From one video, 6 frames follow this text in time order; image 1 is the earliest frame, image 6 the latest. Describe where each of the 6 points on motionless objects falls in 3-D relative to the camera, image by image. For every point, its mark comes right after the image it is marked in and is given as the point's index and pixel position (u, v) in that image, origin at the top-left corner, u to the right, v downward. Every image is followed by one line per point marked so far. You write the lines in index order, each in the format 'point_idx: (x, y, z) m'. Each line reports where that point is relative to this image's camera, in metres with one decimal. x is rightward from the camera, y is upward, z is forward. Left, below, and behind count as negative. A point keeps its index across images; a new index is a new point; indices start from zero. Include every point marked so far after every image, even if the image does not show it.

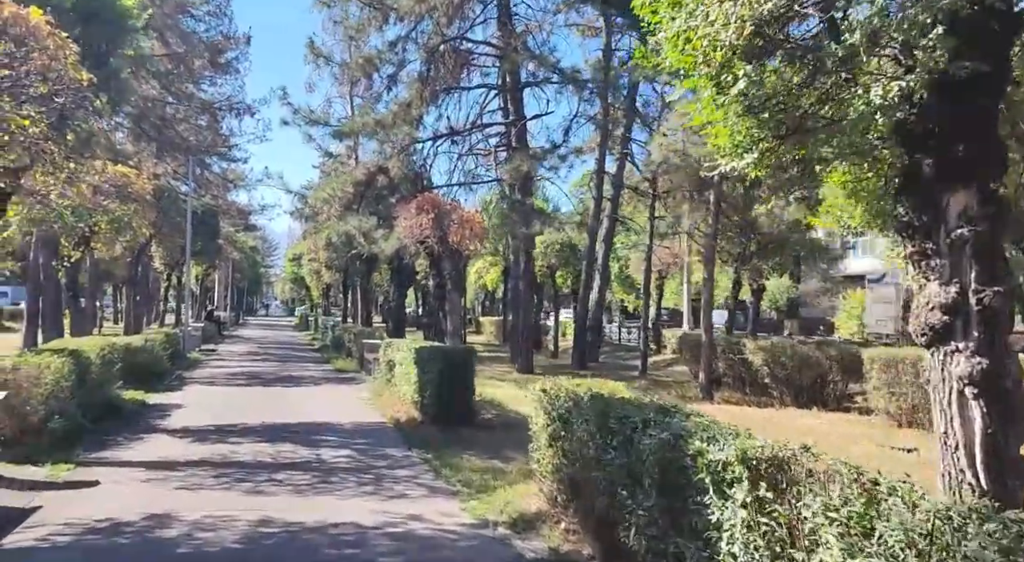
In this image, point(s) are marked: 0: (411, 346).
0: (-1.4, -0.9, +11.9) m
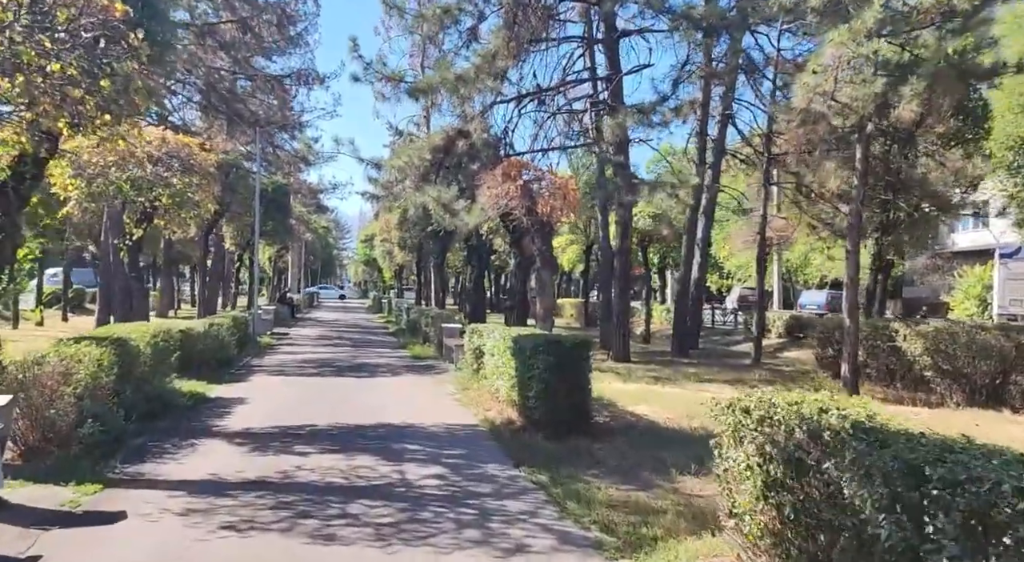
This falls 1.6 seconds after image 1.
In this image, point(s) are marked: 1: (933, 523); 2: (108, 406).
0: (-0.1, -0.6, +10.1) m
1: (+1.2, -0.7, +2.5) m
2: (-3.8, -1.2, +8.3) m
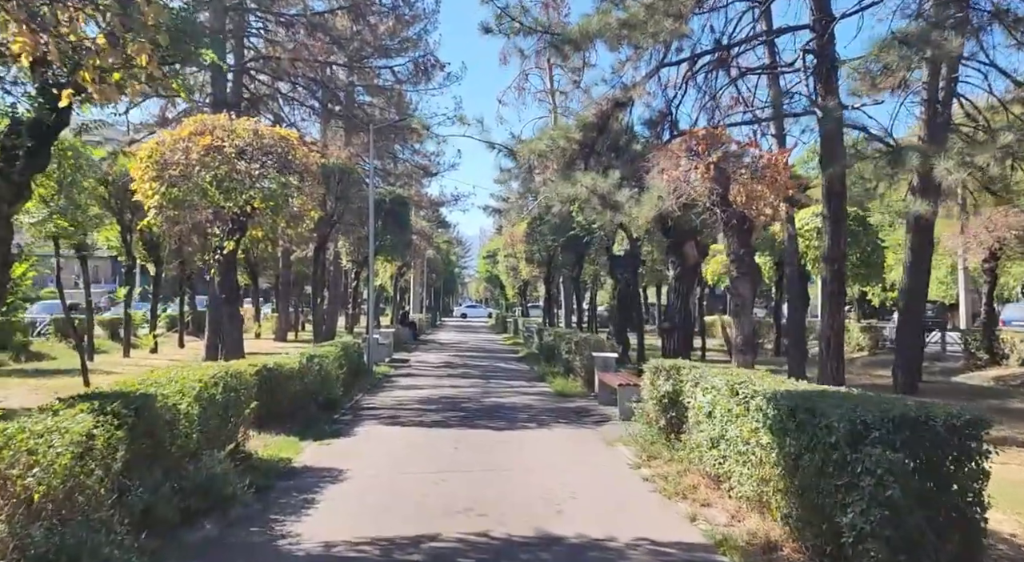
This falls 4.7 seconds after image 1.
0: (+1.6, -0.7, +6.2) m
1: (+1.8, -0.7, -1.4) m
2: (-2.3, -1.3, +5.0) m
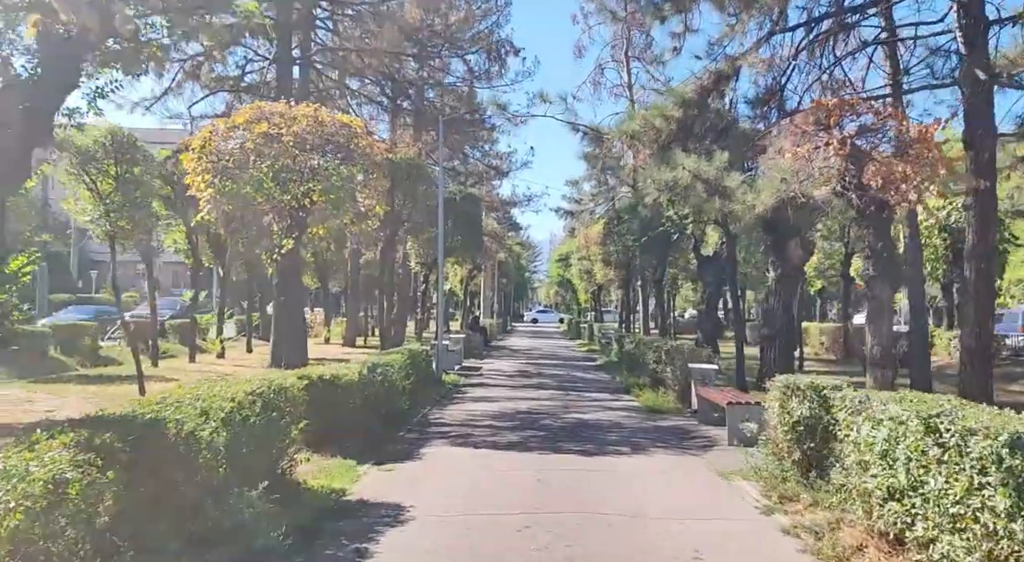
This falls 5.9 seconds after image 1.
0: (+2.2, -0.7, +4.6) m
1: (+1.8, -0.6, -3.1) m
2: (-1.8, -1.3, +3.6) m
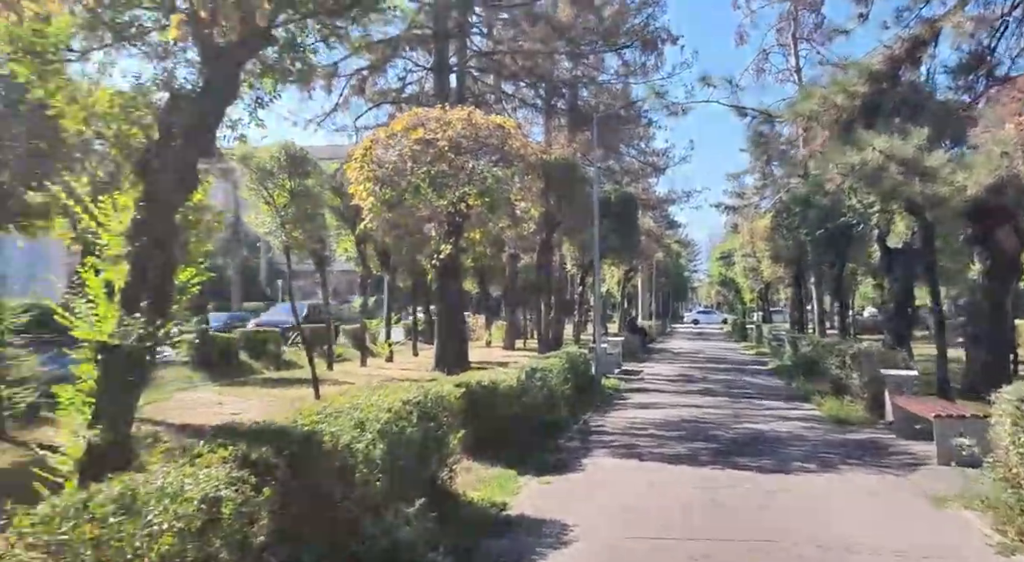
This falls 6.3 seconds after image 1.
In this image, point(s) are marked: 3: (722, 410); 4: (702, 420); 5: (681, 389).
0: (+2.9, -0.6, +3.4) m
1: (+1.3, -0.5, -4.0) m
2: (-1.2, -1.3, +3.2) m
3: (+3.4, -2.1, +14.4) m
4: (+2.7, -2.1, +13.0) m
5: (+3.6, -2.3, +19.1) m
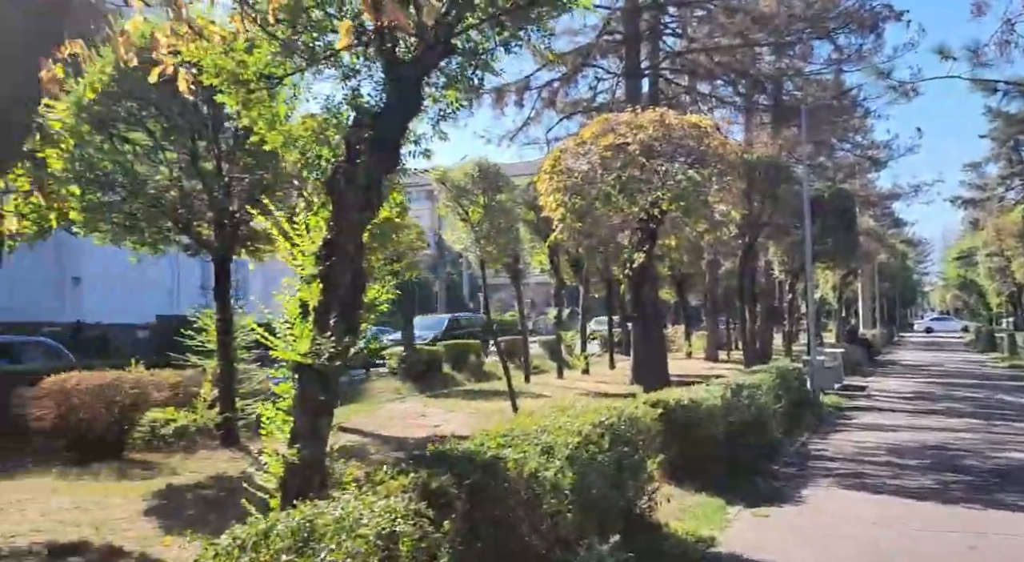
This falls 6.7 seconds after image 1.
0: (+3.4, -0.6, +1.8) m
1: (+0.1, -0.5, -5.1) m
2: (-0.6, -1.4, +2.5) m
3: (+6.3, -2.1, +12.4) m
4: (+5.4, -2.1, +11.2) m
5: (+7.6, -2.4, +16.9) m
